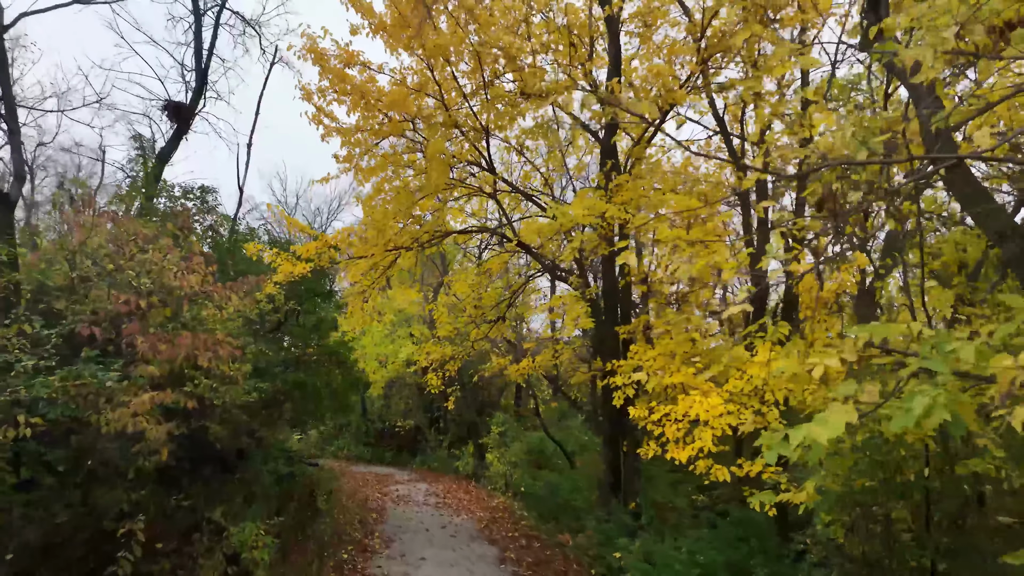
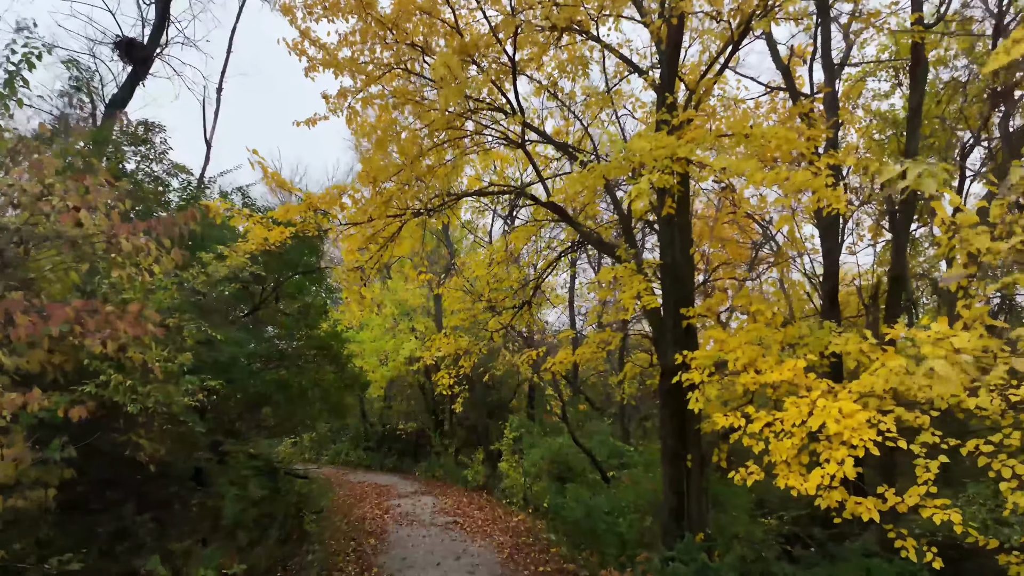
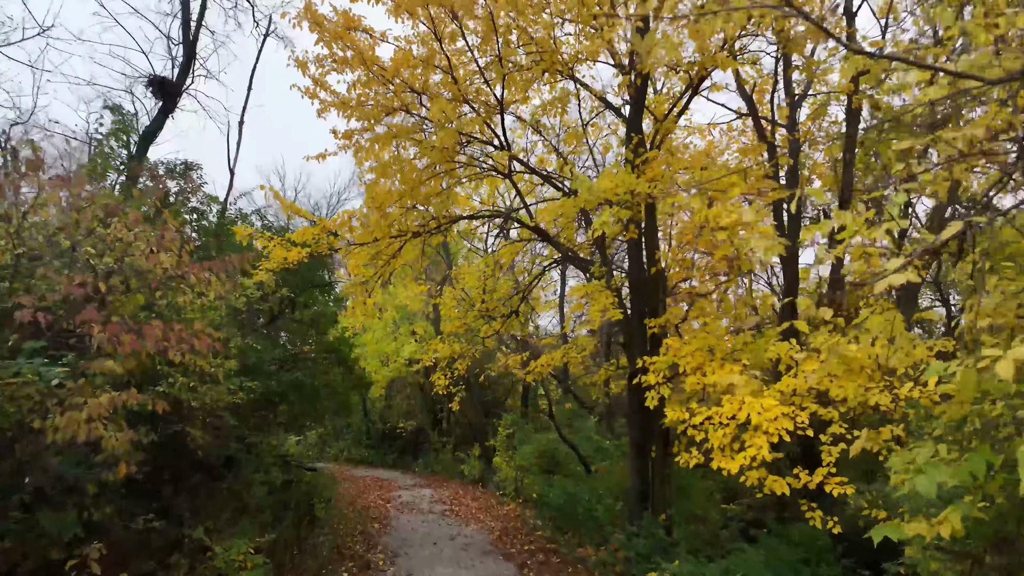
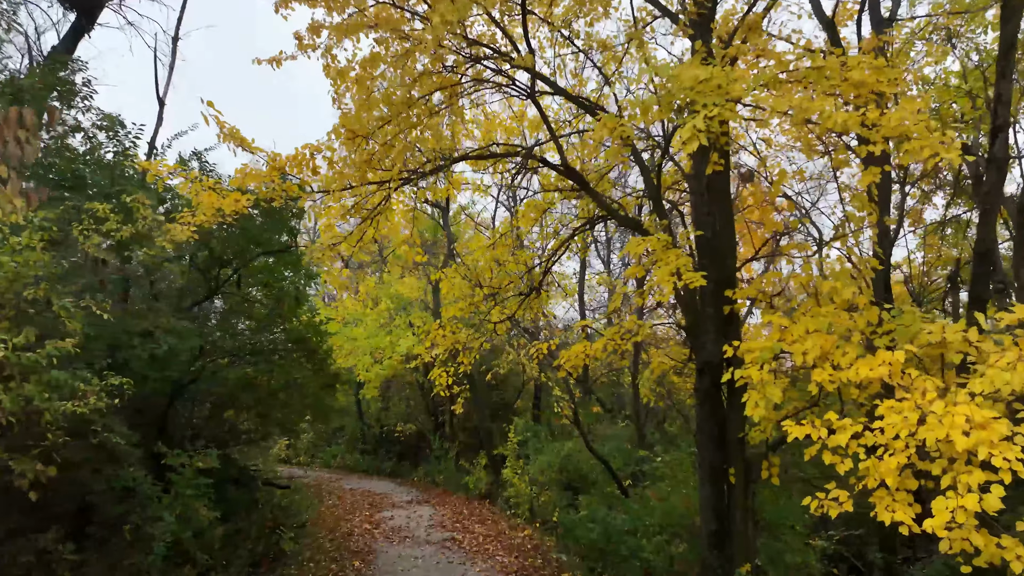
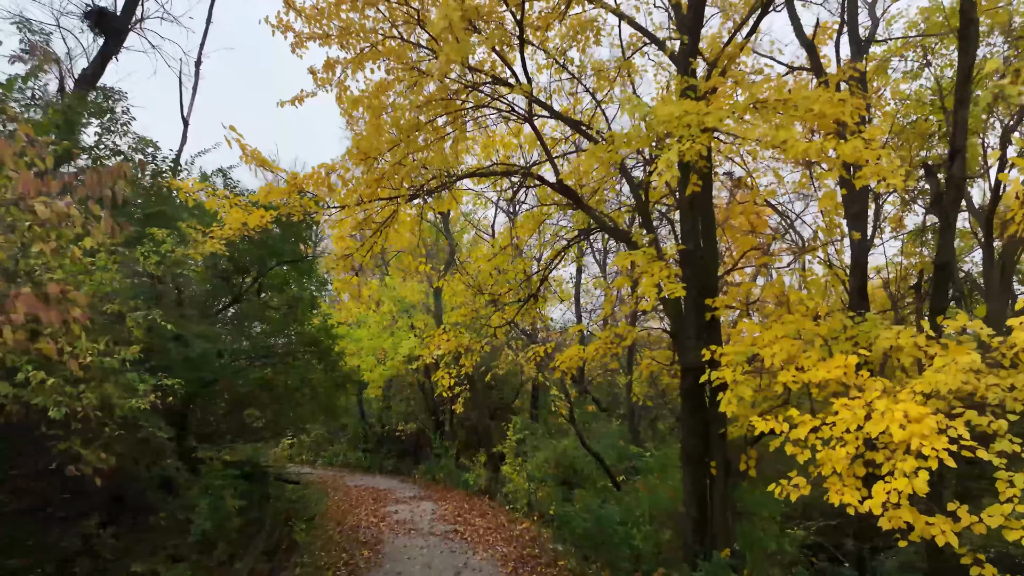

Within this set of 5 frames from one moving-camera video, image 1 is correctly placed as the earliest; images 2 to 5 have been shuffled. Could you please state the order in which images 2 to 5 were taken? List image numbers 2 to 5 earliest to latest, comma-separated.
3, 2, 5, 4
